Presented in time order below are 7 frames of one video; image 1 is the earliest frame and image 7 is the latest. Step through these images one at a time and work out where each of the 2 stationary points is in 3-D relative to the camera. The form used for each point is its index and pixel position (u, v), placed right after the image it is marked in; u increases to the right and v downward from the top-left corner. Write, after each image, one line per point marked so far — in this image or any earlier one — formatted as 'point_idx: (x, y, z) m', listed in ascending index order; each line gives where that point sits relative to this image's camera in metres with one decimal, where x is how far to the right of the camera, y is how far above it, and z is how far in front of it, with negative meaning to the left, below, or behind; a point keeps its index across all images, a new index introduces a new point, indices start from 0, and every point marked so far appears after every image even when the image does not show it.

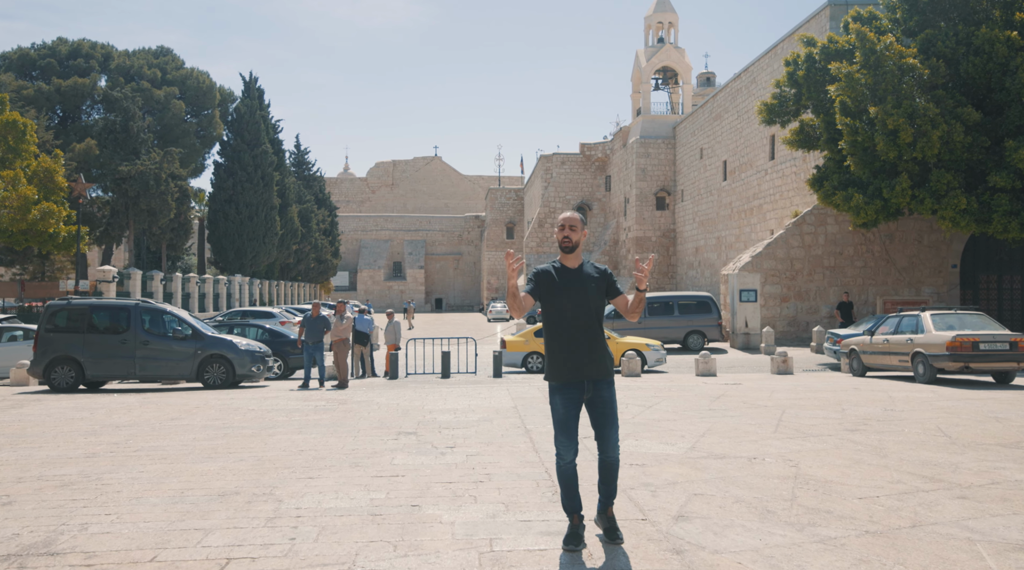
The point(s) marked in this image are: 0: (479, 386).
0: (-0.5, -1.6, +12.9) m
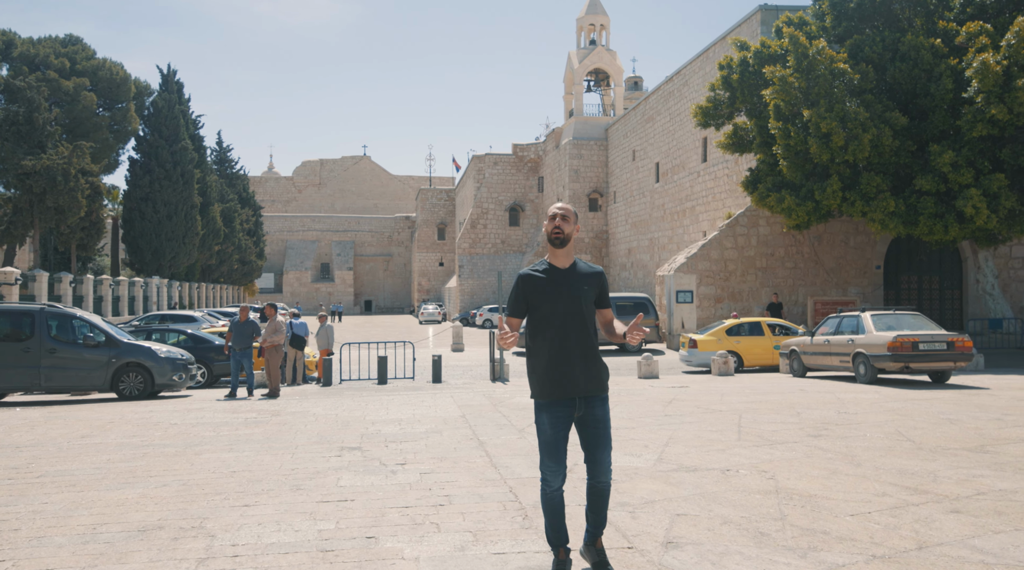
0: (-1.4, -1.7, +12.3) m
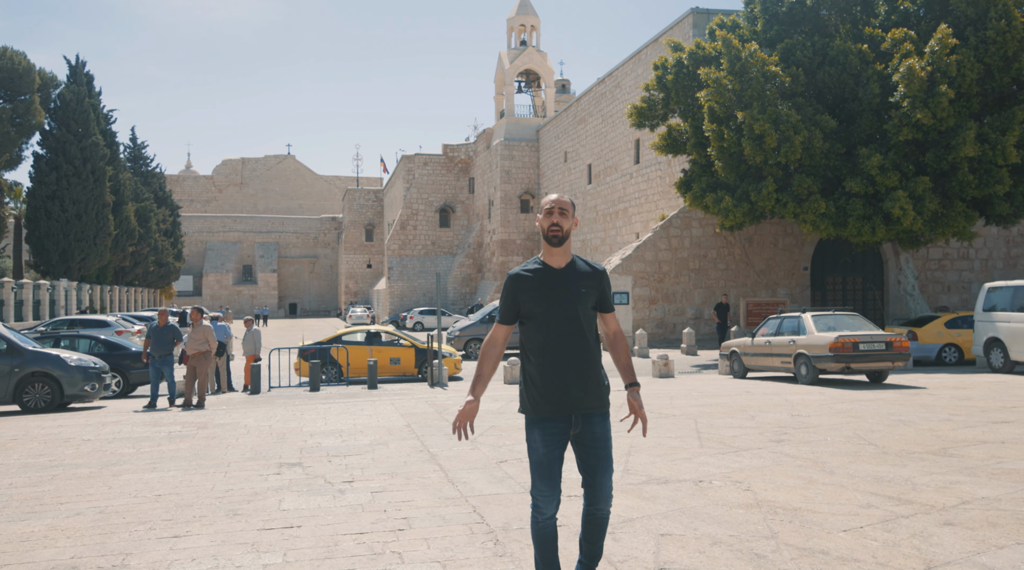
0: (-2.3, -1.7, +11.7) m
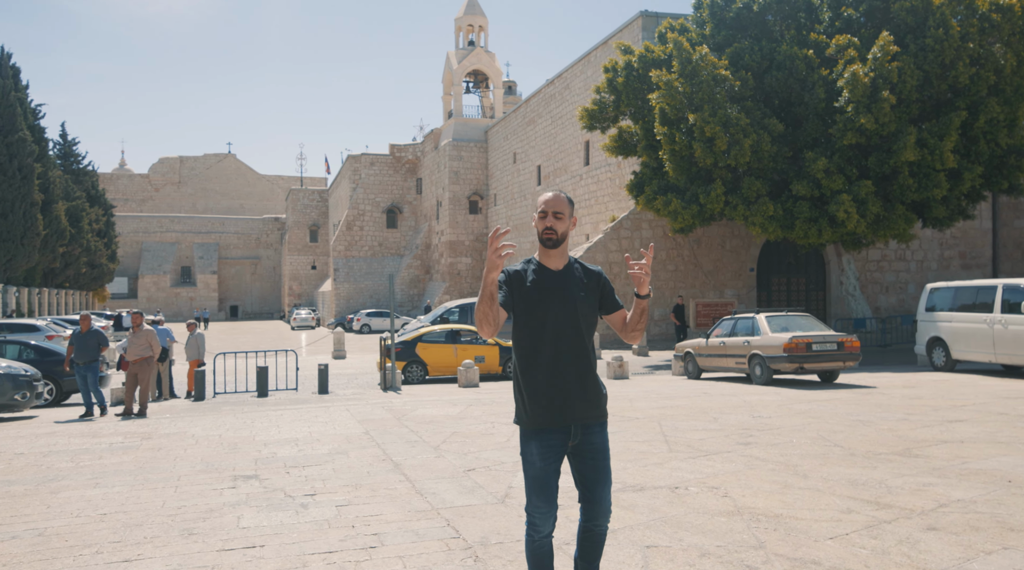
0: (-2.9, -1.7, +11.3) m
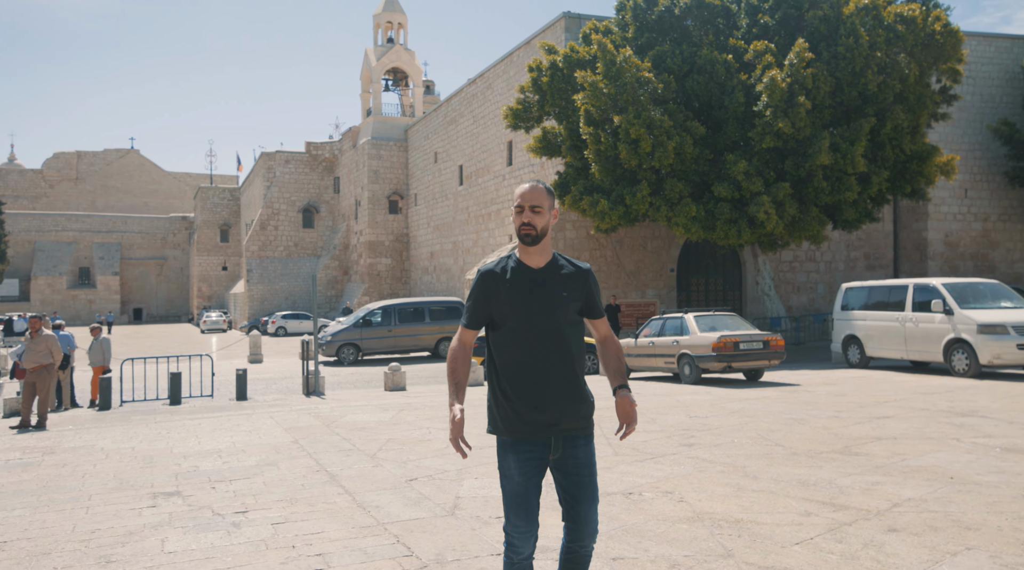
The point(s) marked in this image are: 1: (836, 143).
0: (-3.8, -1.7, +10.7) m
1: (+7.9, +3.5, +19.5) m
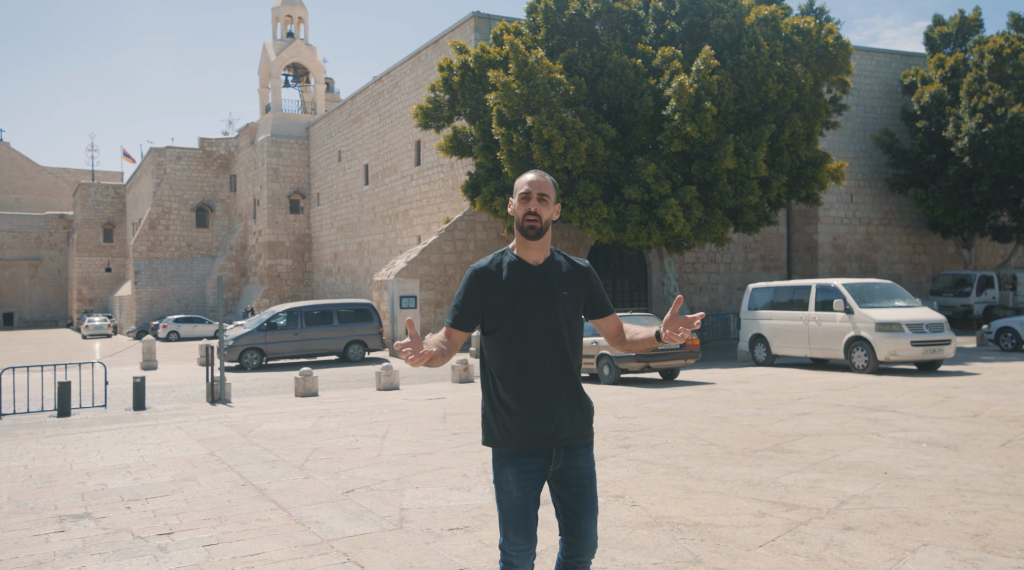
0: (-4.7, -1.7, +9.9) m
1: (+5.7, +3.4, +20.2) m
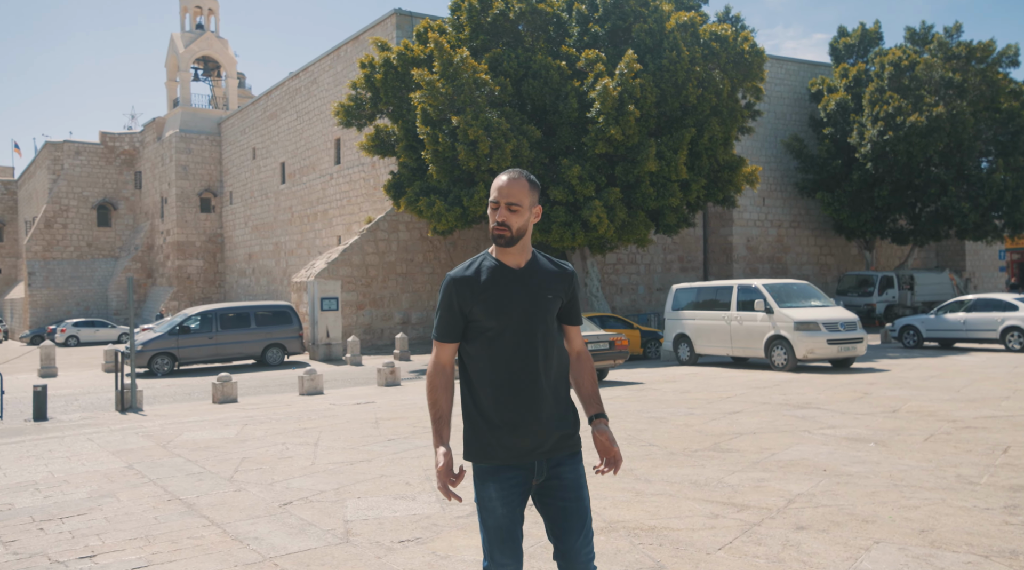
0: (-5.5, -1.8, +9.3) m
1: (+3.8, +3.4, +20.5) m
